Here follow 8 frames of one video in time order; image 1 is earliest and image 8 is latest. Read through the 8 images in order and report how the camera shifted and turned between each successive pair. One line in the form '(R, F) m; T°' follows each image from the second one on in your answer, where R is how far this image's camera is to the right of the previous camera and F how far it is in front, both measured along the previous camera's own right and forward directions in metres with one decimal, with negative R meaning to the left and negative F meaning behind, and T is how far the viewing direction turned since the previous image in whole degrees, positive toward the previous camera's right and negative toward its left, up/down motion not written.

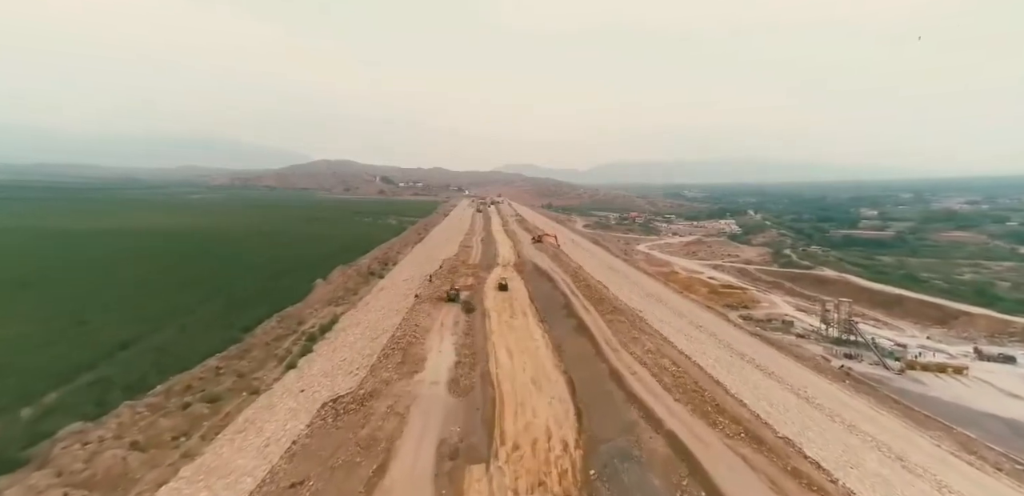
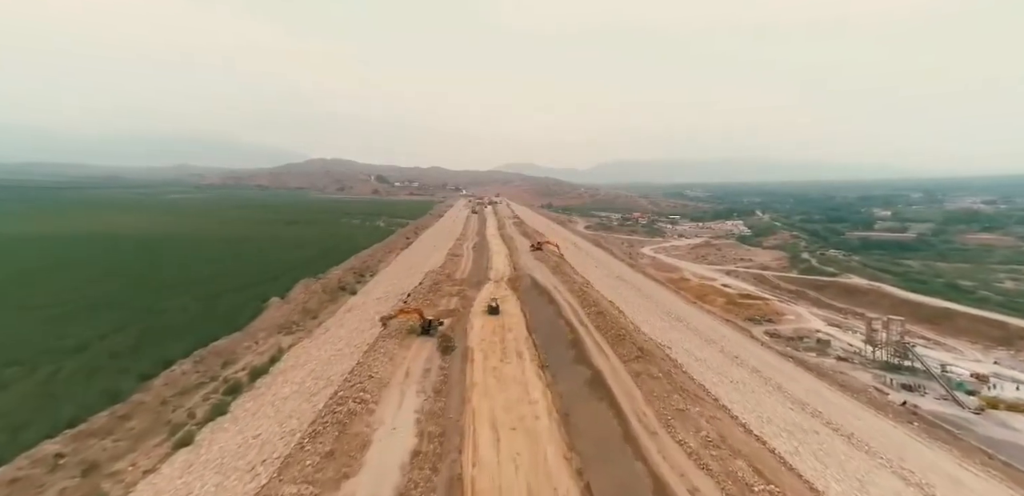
(+0.3, +4.3) m; 0°
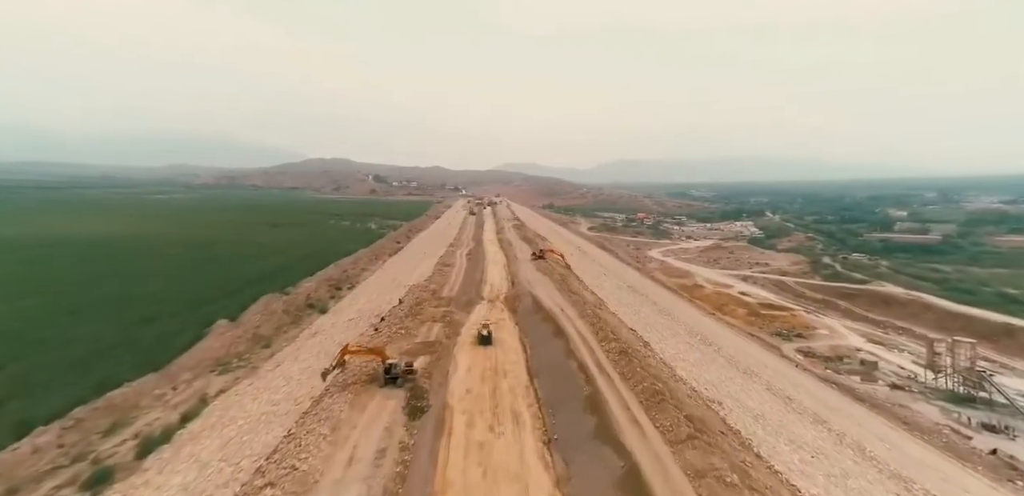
(+0.2, +3.8) m; 0°
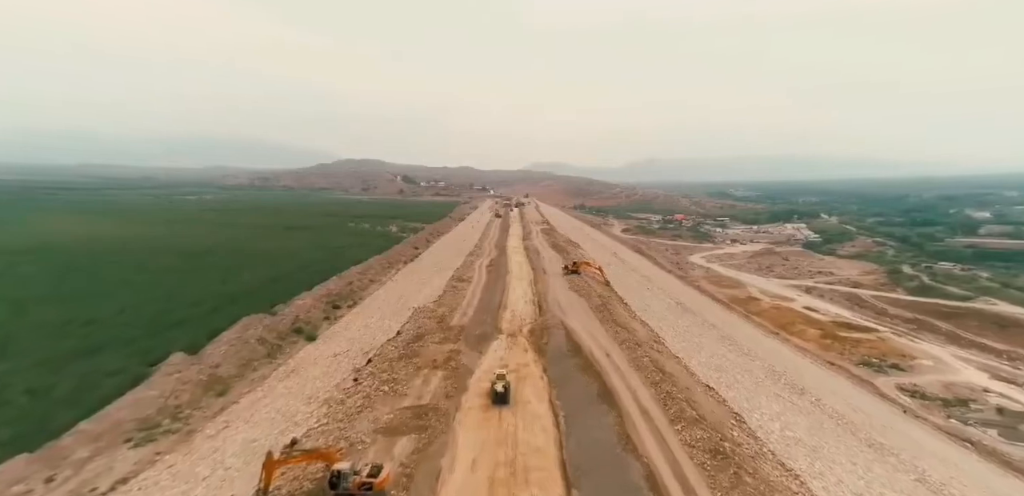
(0.0, +4.4) m; -4°
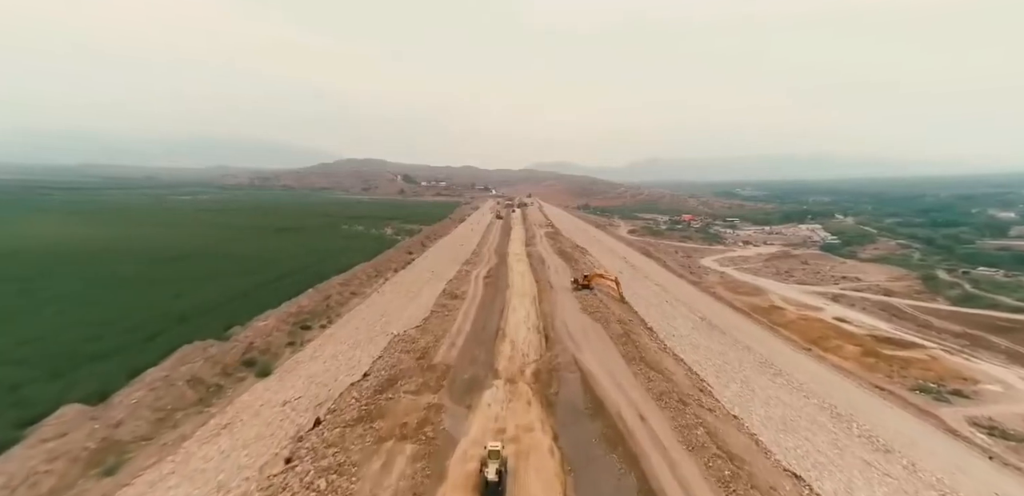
(+0.1, +3.4) m; 0°
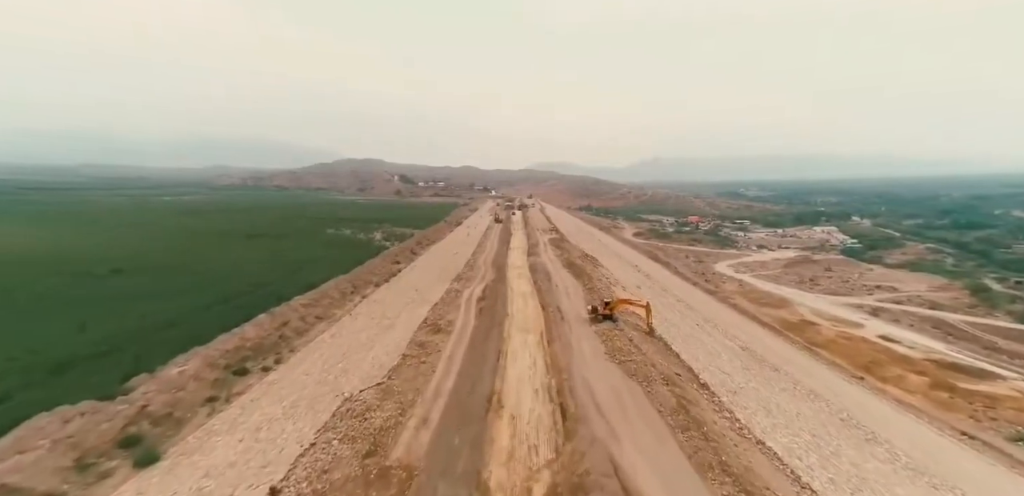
(0.0, +4.5) m; 0°
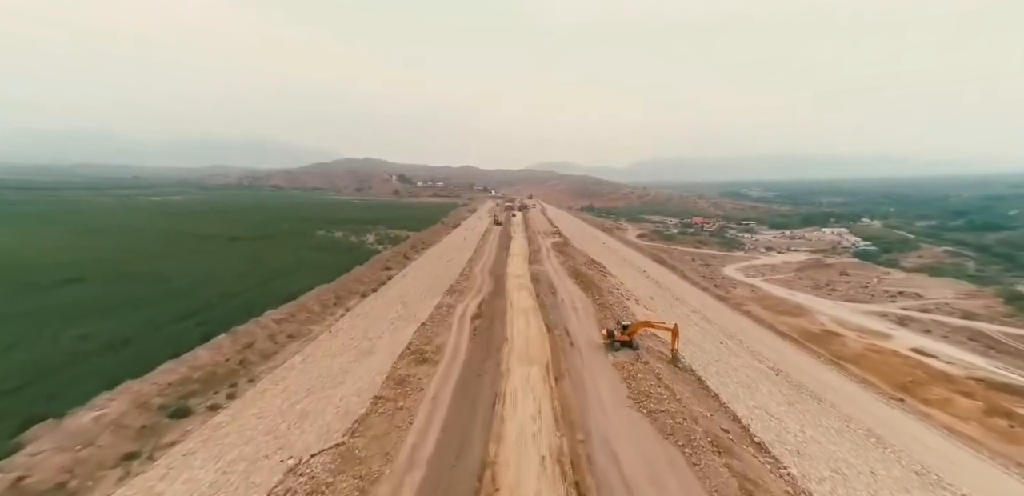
(0.0, +2.6) m; 0°
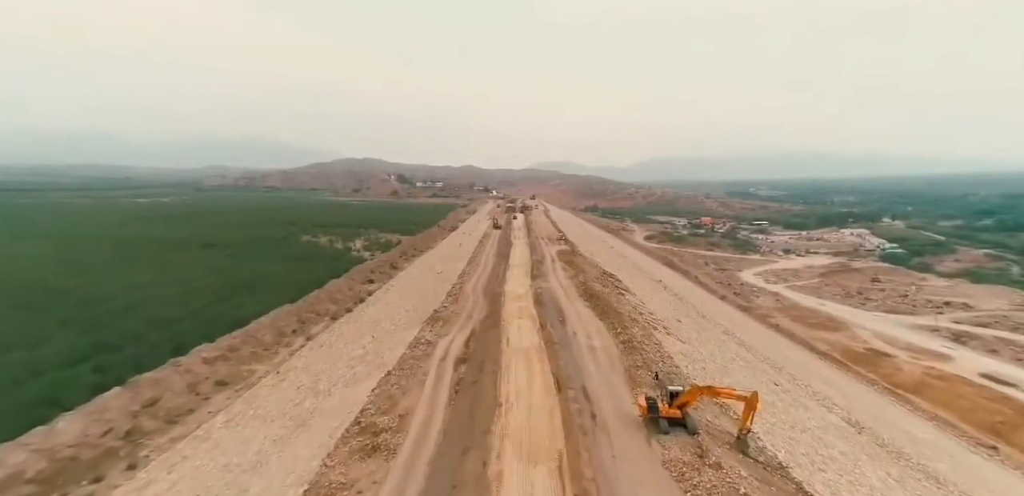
(+0.2, +4.3) m; 0°
